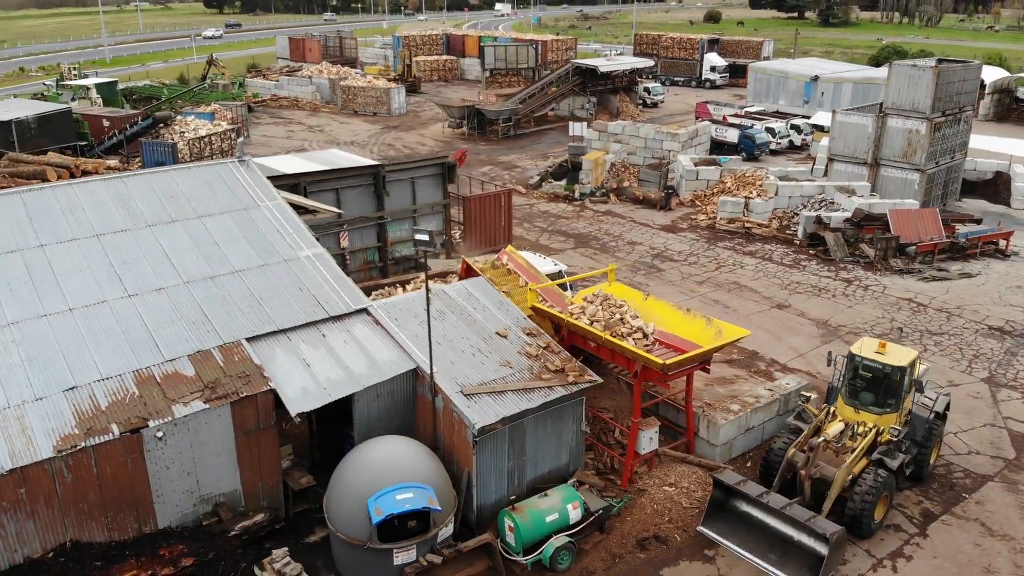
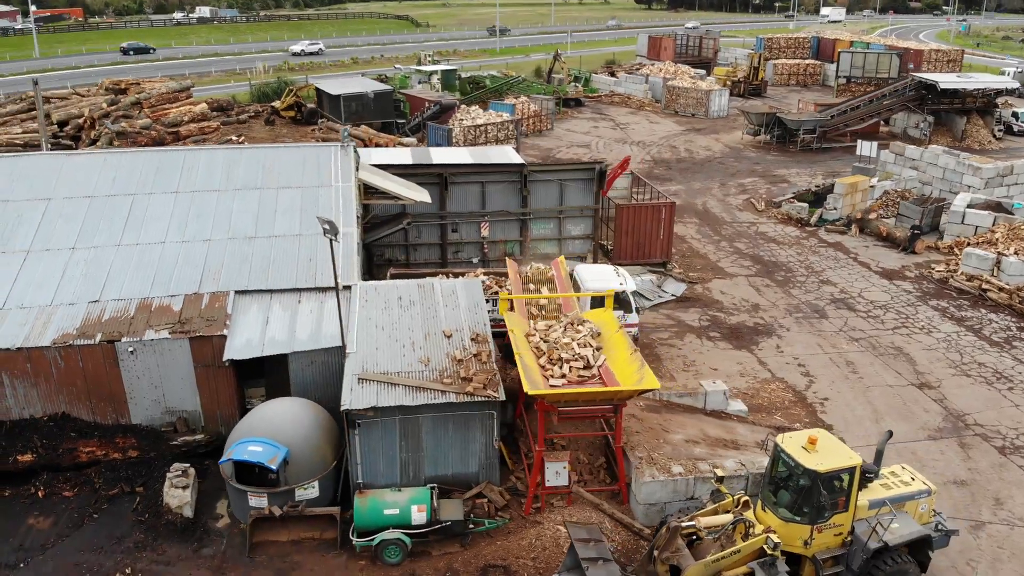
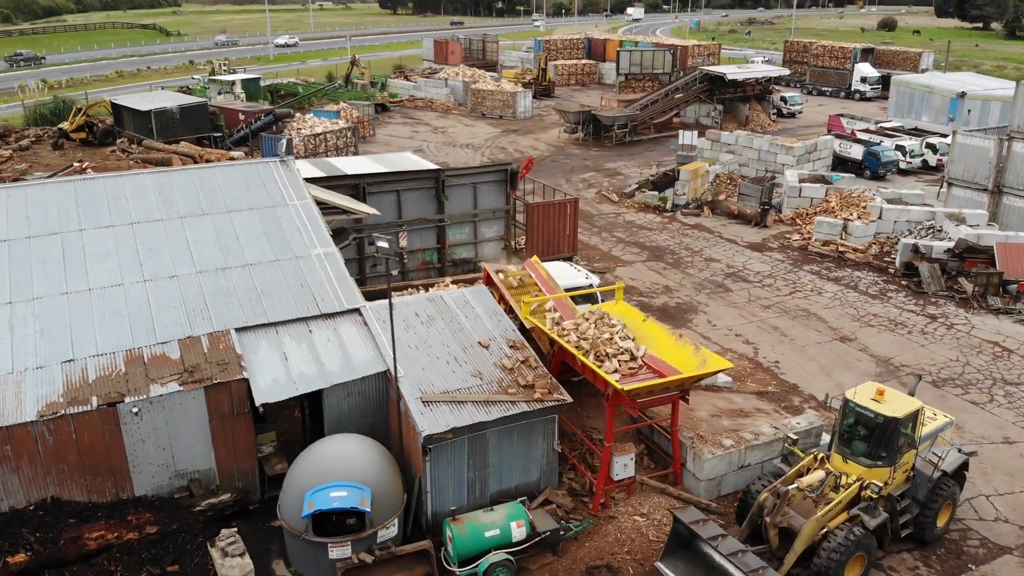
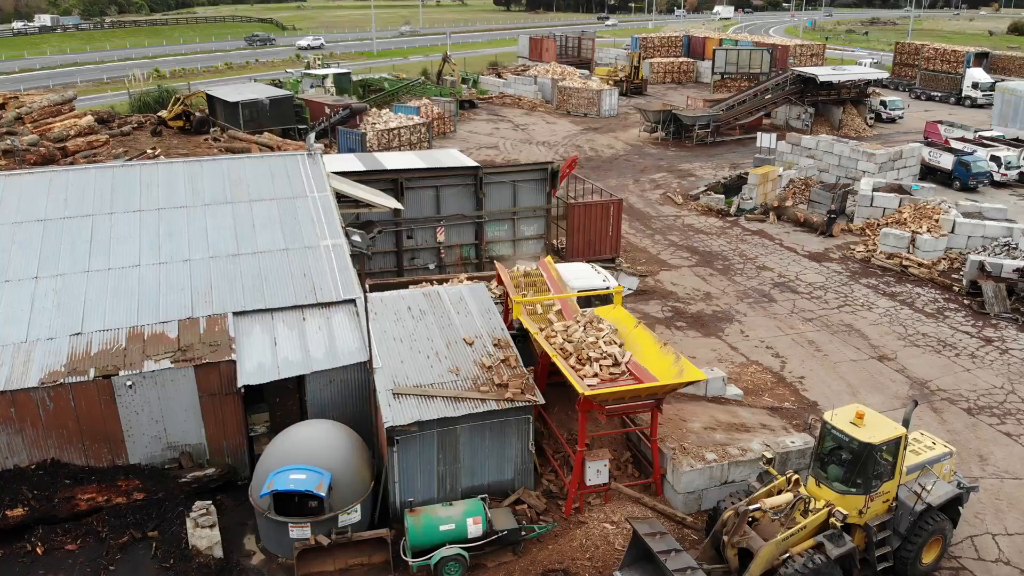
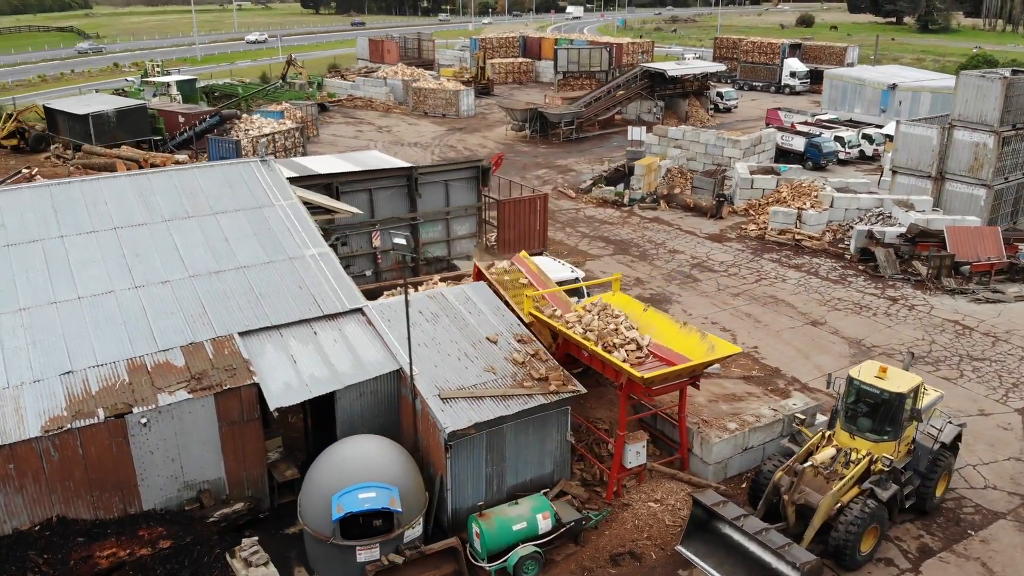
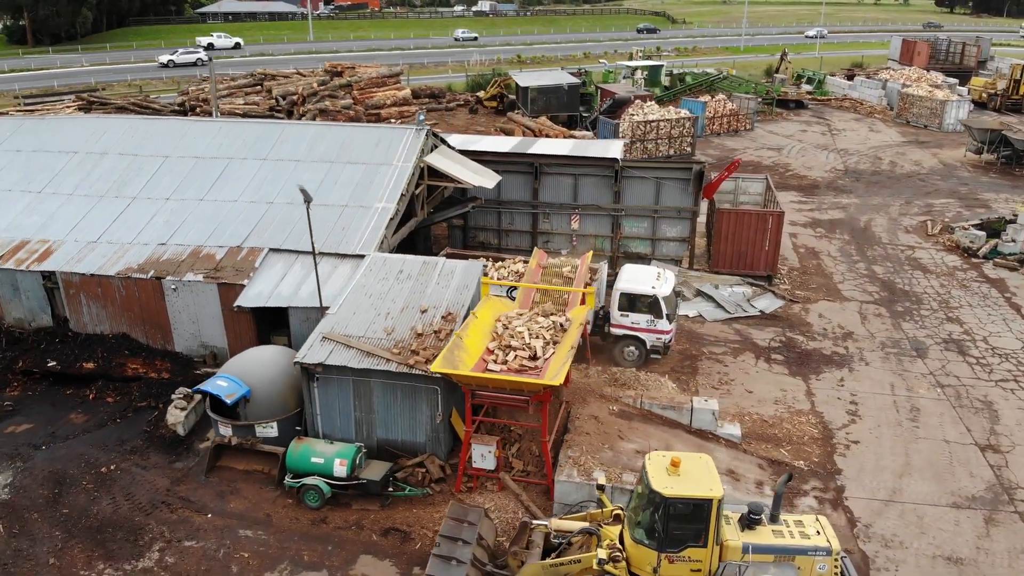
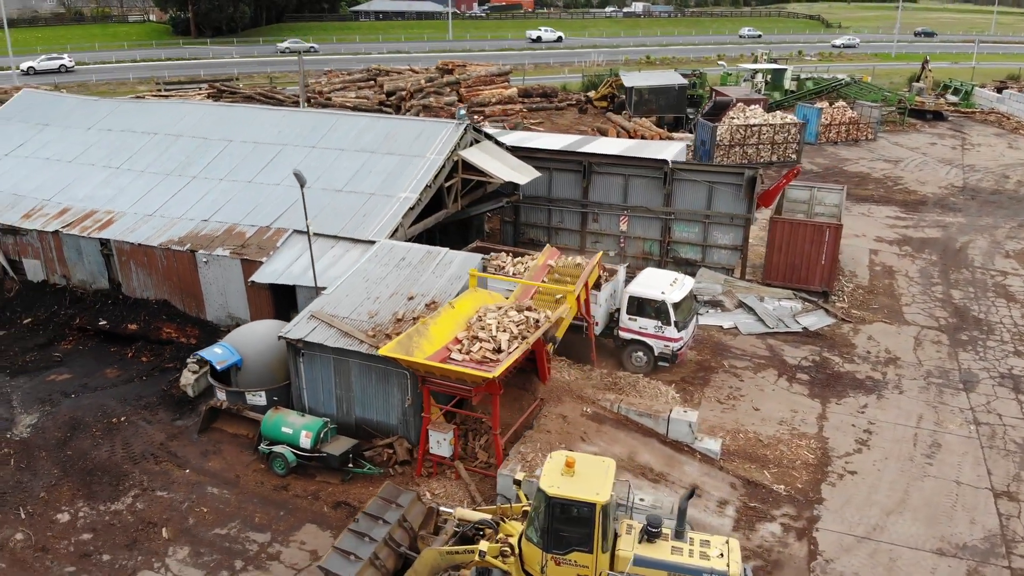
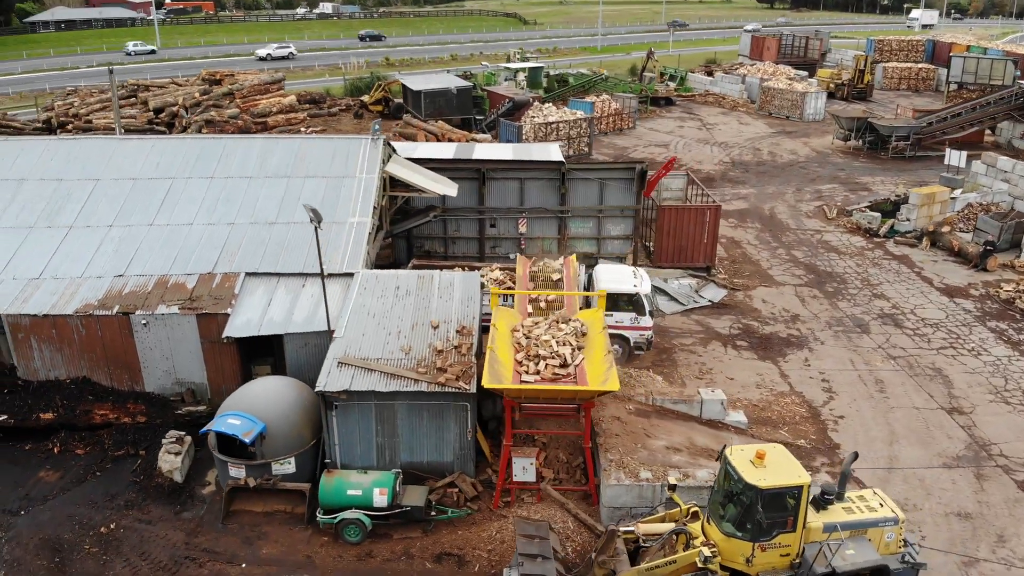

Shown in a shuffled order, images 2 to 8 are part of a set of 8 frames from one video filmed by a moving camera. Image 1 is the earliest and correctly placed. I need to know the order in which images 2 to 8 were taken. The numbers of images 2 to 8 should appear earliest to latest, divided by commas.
5, 3, 4, 2, 8, 6, 7
